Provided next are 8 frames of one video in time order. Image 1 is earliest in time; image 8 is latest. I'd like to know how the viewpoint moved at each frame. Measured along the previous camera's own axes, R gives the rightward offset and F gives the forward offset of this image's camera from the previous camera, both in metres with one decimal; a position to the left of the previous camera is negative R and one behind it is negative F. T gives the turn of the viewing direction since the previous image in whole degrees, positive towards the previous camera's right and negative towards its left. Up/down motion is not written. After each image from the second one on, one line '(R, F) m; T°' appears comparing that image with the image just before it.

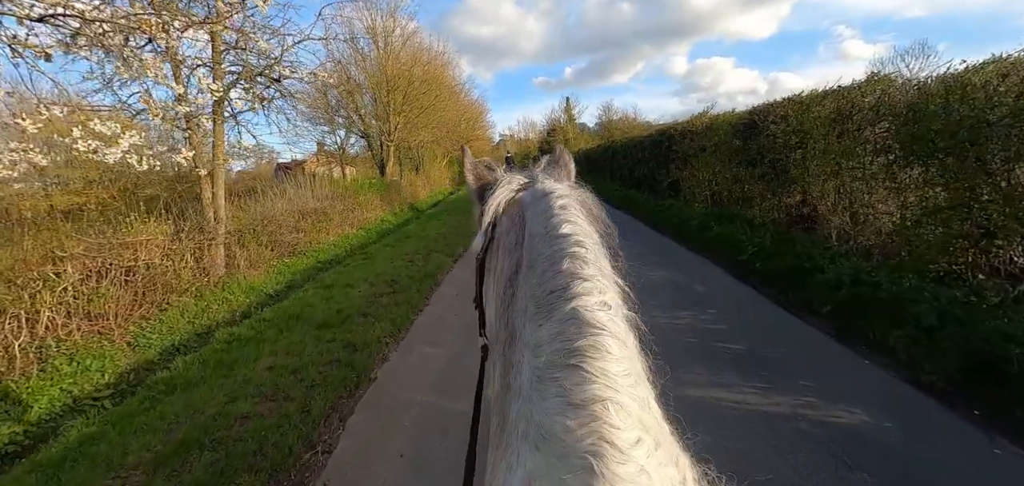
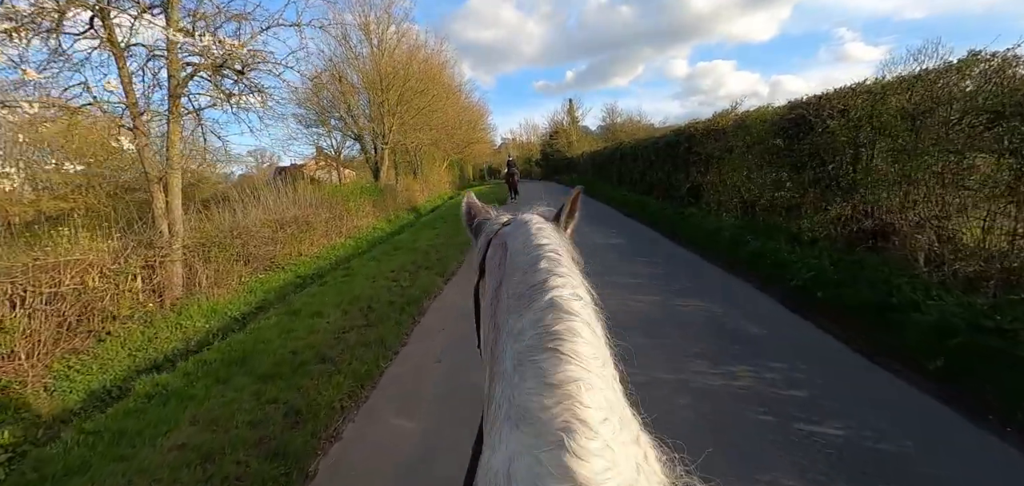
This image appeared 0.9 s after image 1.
(0.0, +1.3) m; 0°
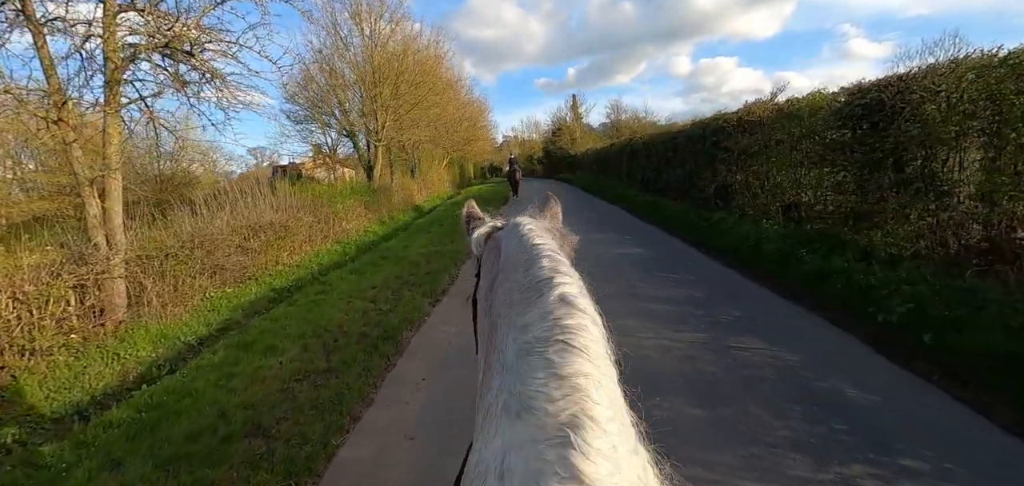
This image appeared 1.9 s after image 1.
(0.0, +1.3) m; 0°
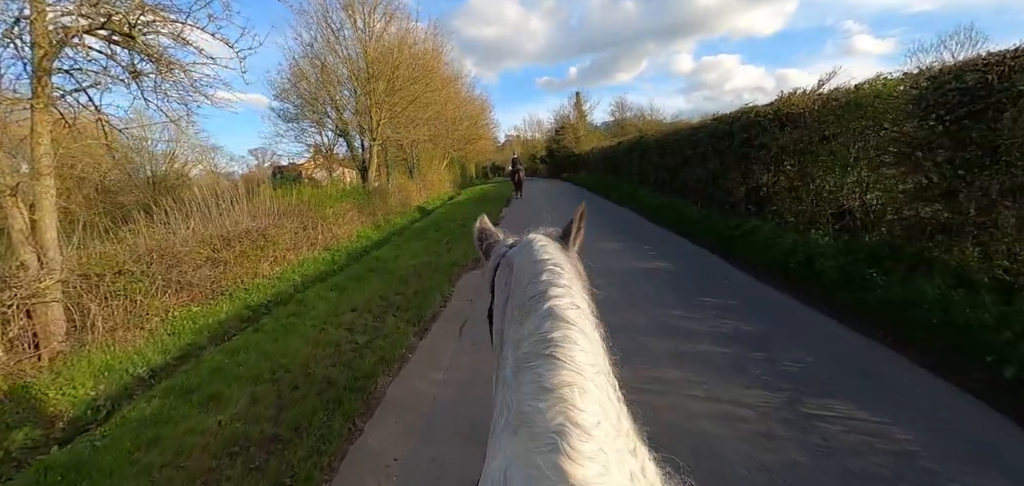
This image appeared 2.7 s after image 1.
(0.0, +1.1) m; 0°
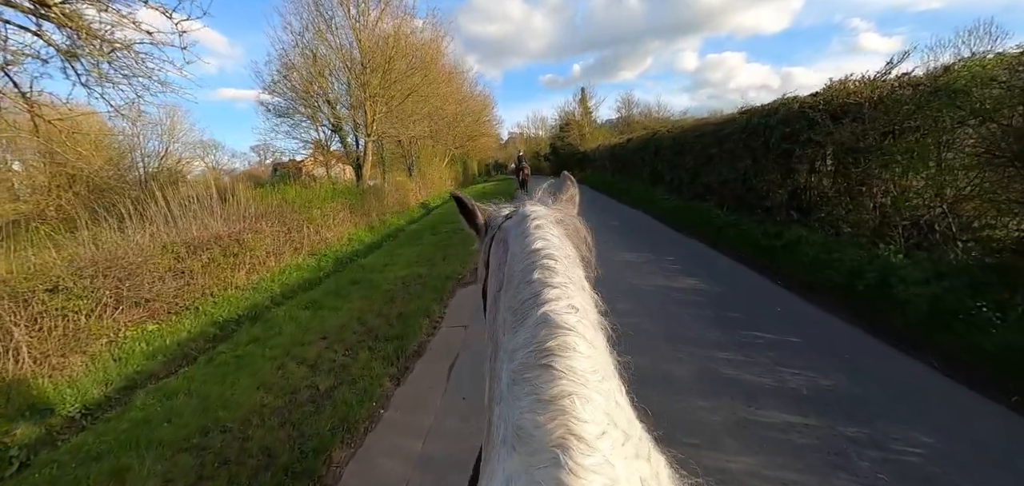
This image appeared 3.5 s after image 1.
(0.0, +1.1) m; 0°
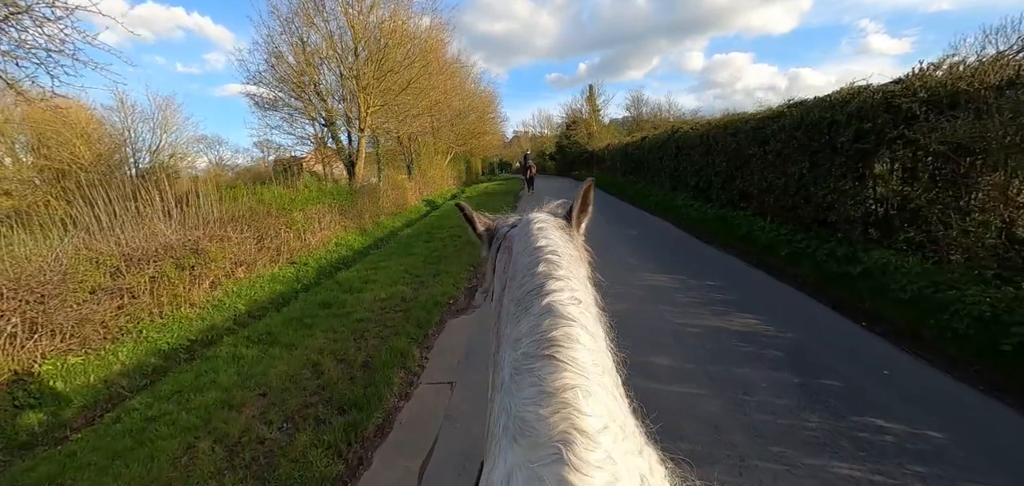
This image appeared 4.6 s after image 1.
(0.0, +1.4) m; 0°
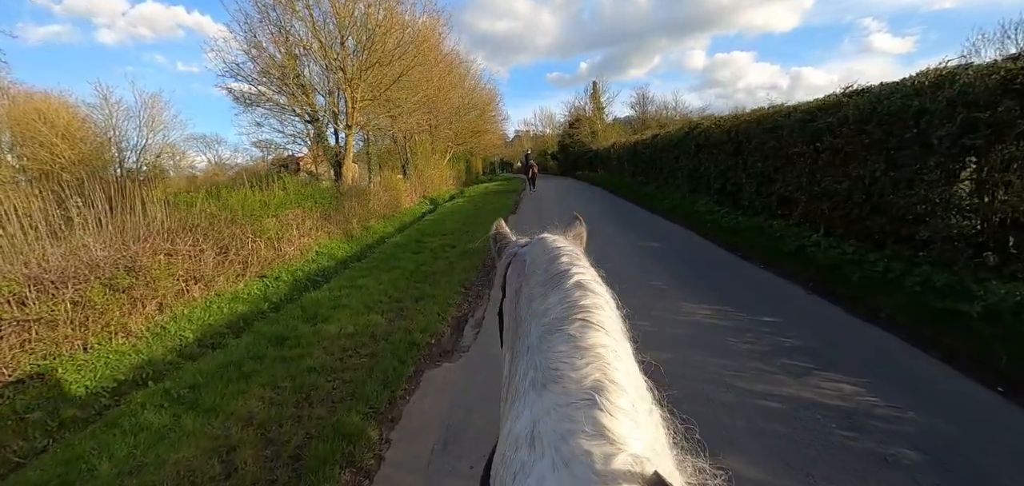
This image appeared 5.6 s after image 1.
(0.0, +1.3) m; 0°
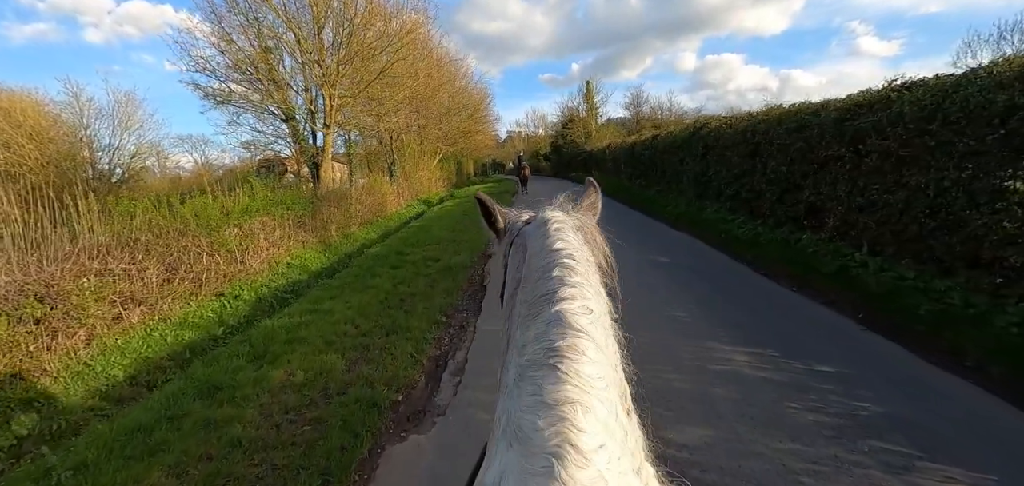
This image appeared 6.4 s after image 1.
(0.0, +1.0) m; +1°
